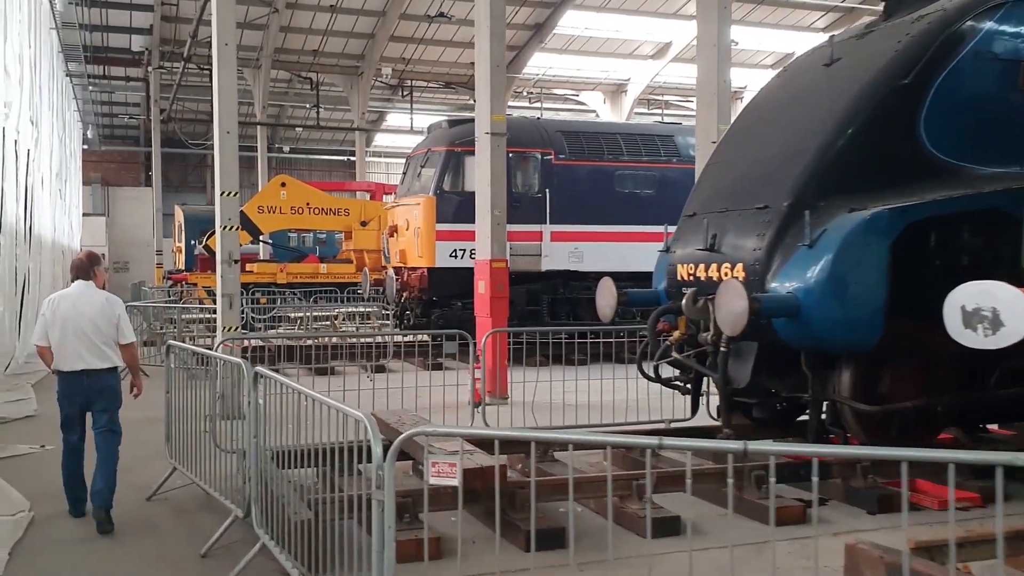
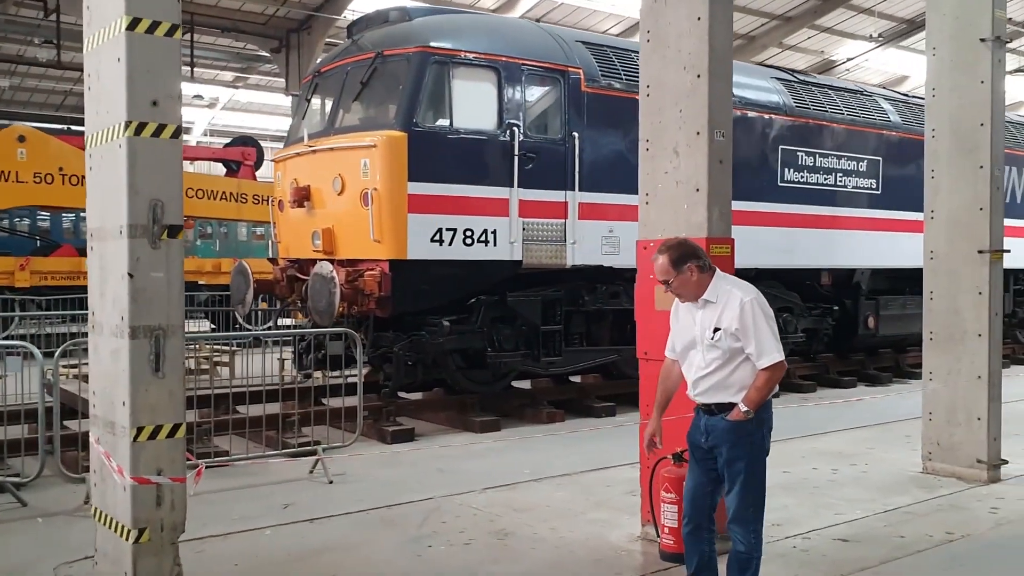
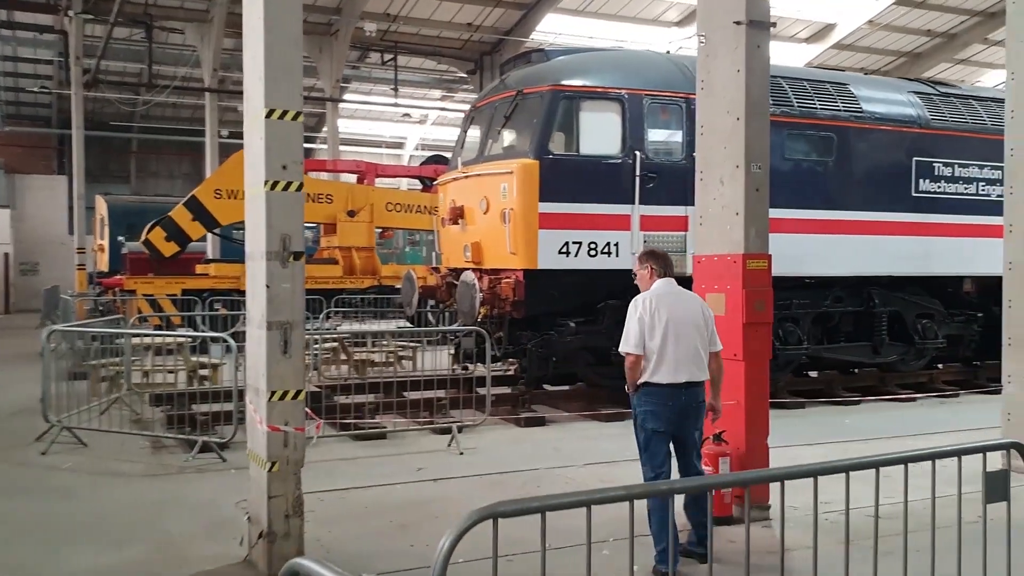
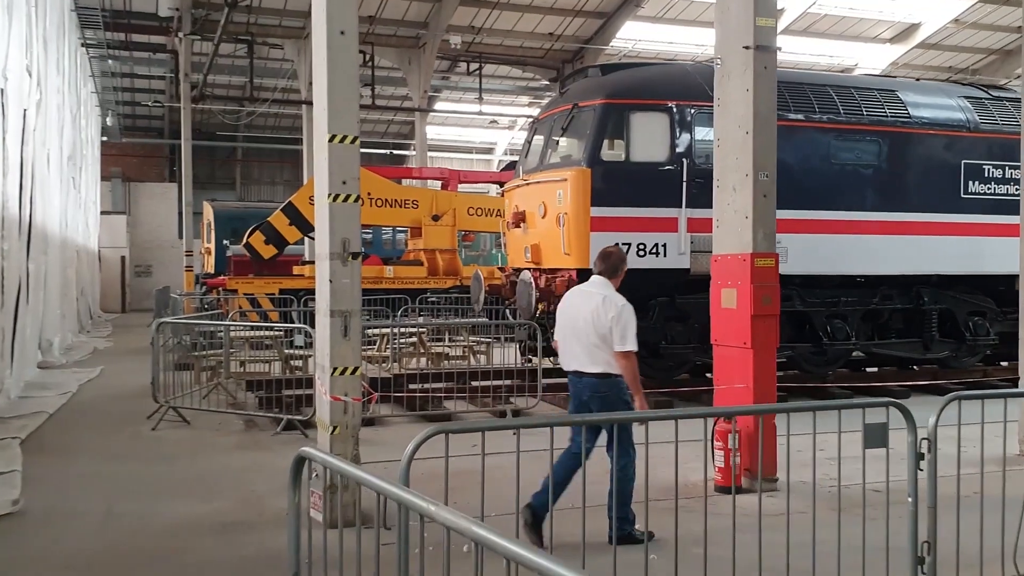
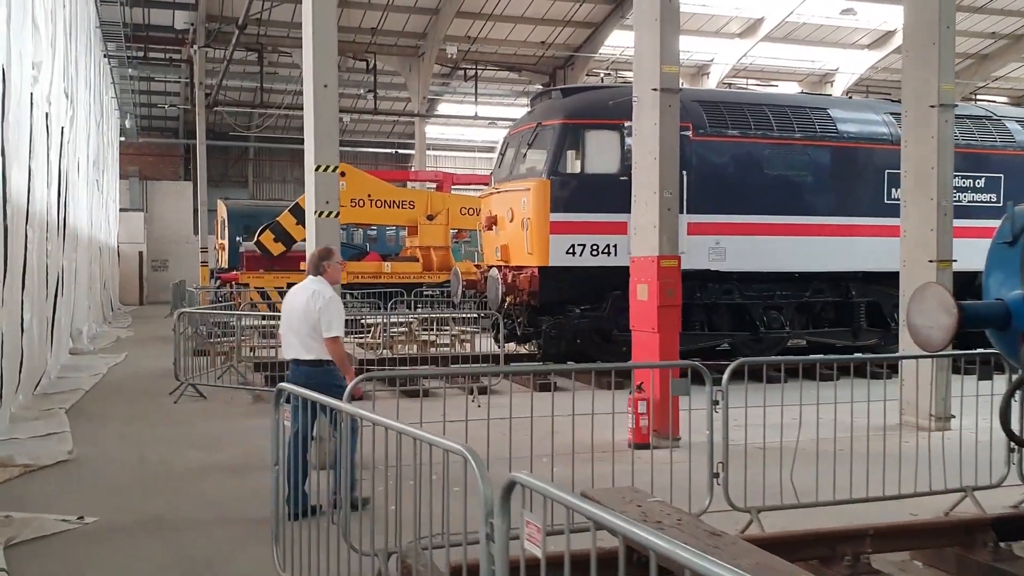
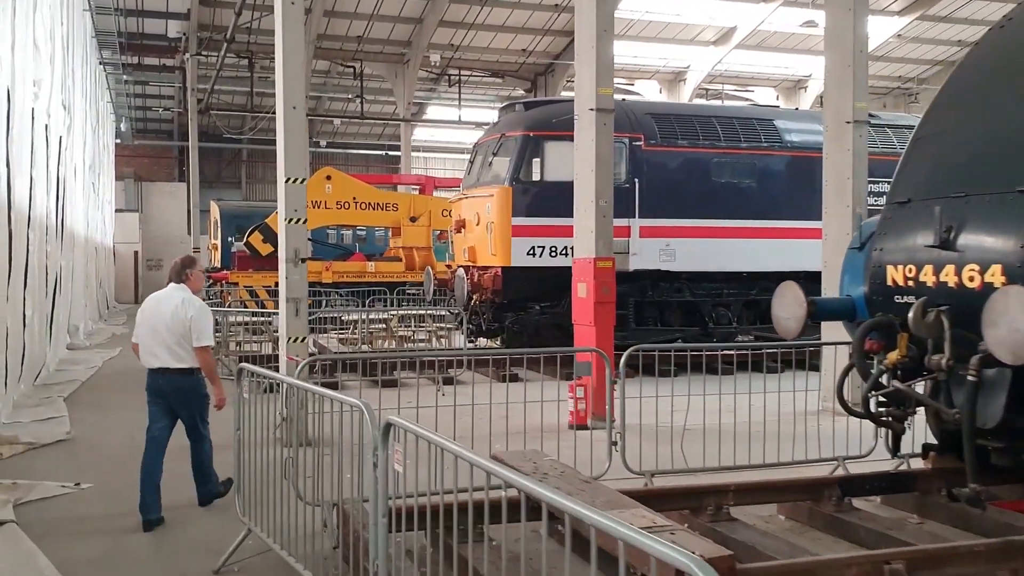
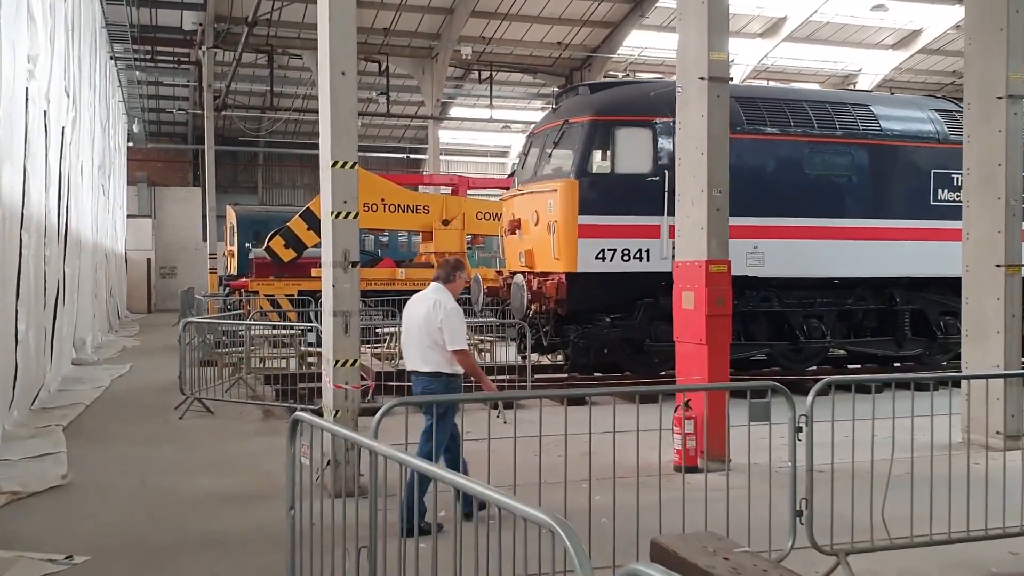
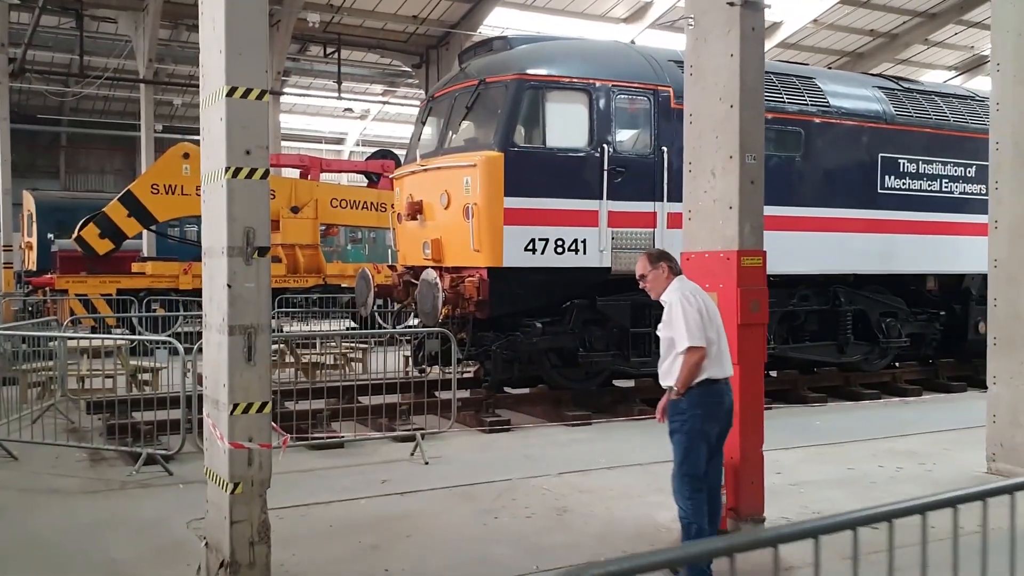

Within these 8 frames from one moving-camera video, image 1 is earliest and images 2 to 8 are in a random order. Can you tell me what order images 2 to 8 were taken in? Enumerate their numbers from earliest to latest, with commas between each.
6, 5, 7, 4, 3, 8, 2
